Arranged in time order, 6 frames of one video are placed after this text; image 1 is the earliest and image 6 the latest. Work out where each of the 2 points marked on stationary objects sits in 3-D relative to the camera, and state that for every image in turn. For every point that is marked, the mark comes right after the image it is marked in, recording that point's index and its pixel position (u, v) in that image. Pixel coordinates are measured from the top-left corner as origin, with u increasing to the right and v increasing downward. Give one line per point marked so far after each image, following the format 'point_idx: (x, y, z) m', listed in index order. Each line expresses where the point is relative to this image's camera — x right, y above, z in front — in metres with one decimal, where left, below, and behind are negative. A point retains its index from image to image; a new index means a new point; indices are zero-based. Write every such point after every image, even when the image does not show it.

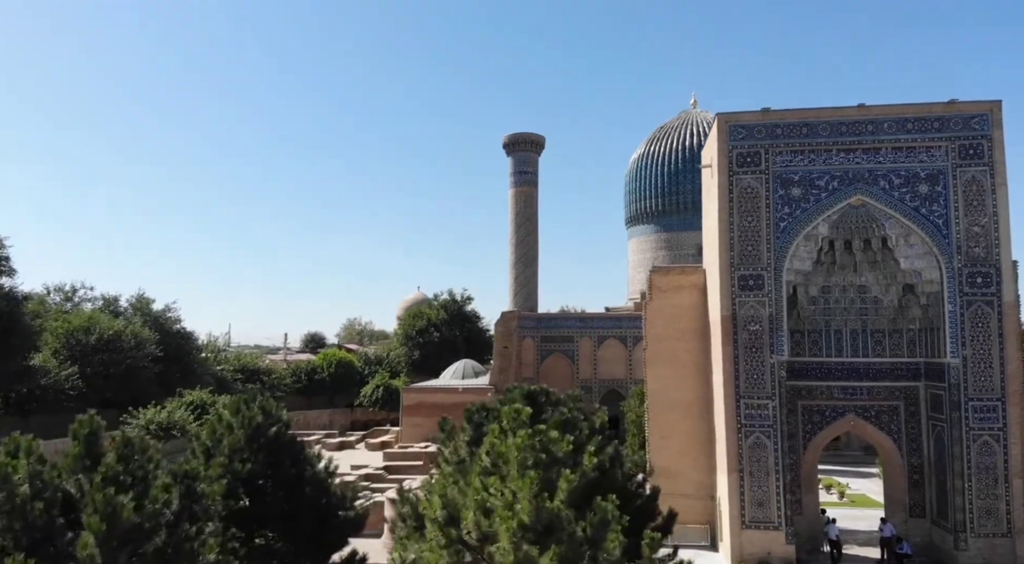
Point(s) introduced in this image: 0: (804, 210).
0: (+2.8, +0.7, +7.0) m
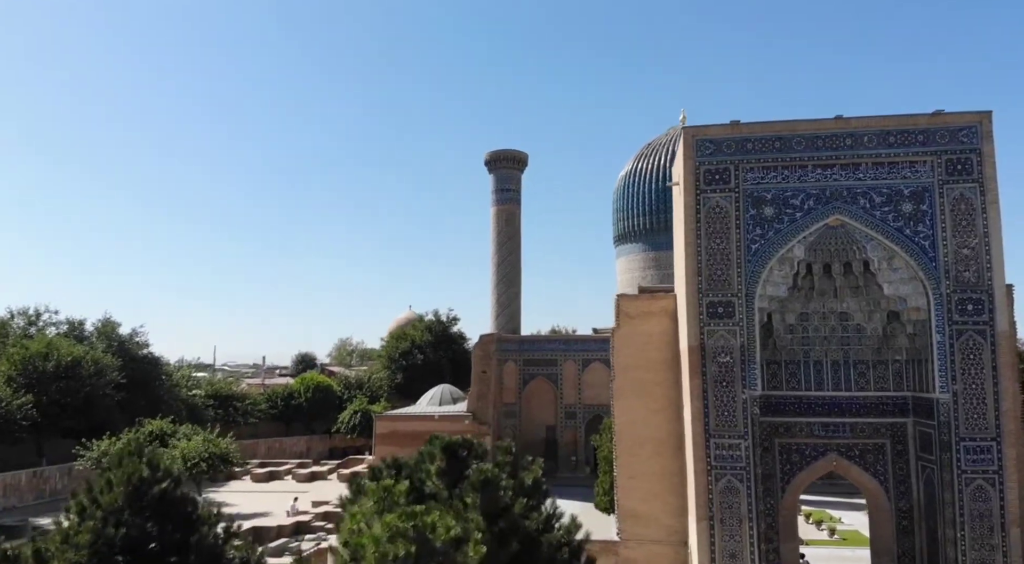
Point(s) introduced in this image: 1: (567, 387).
0: (+2.3, +0.4, +6.5) m
1: (+1.1, -2.1, +15.1) m
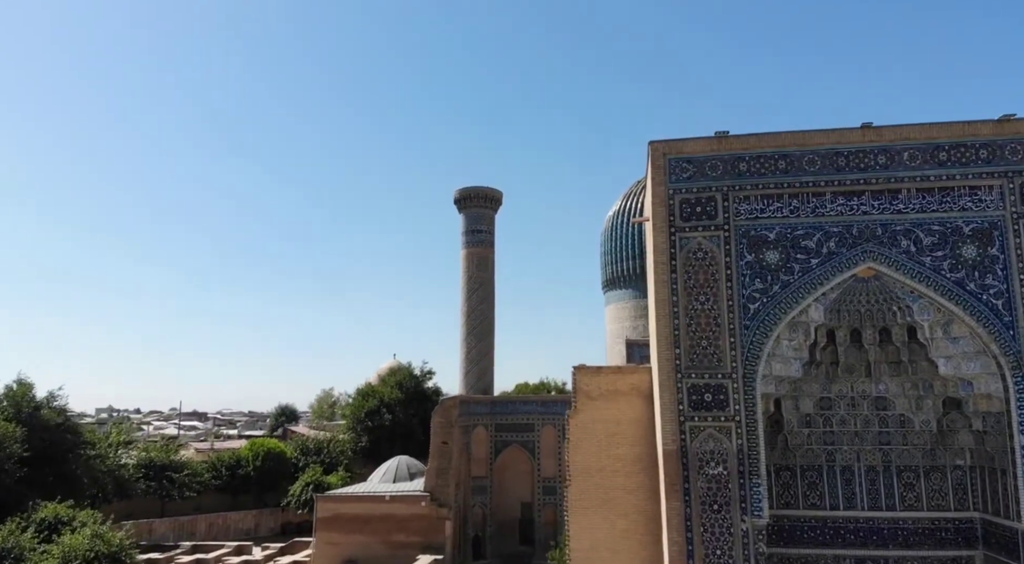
0: (+1.7, 0.0, +4.6) m
1: (+0.5, -3.0, +13.1) m
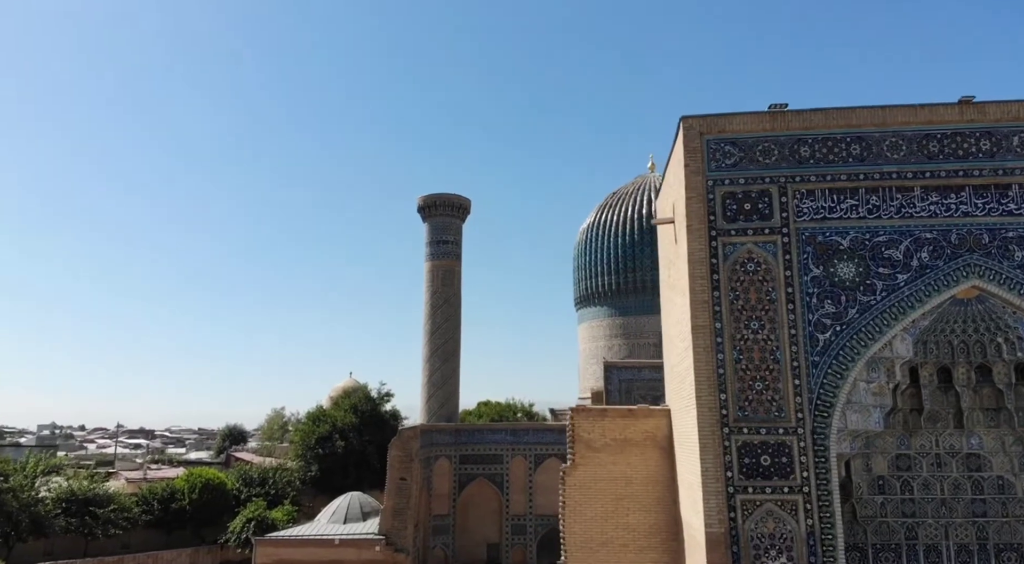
0: (+1.6, -0.1, +3.4) m
1: (0.0, -3.3, +11.8) m
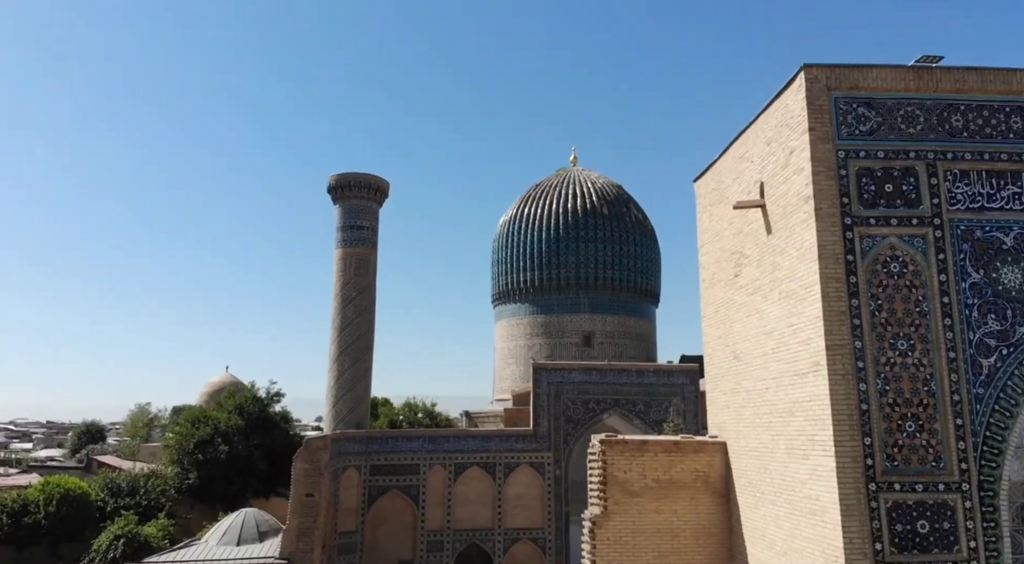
0: (+1.9, -0.2, +2.6) m
1: (-1.1, -3.2, +10.7) m
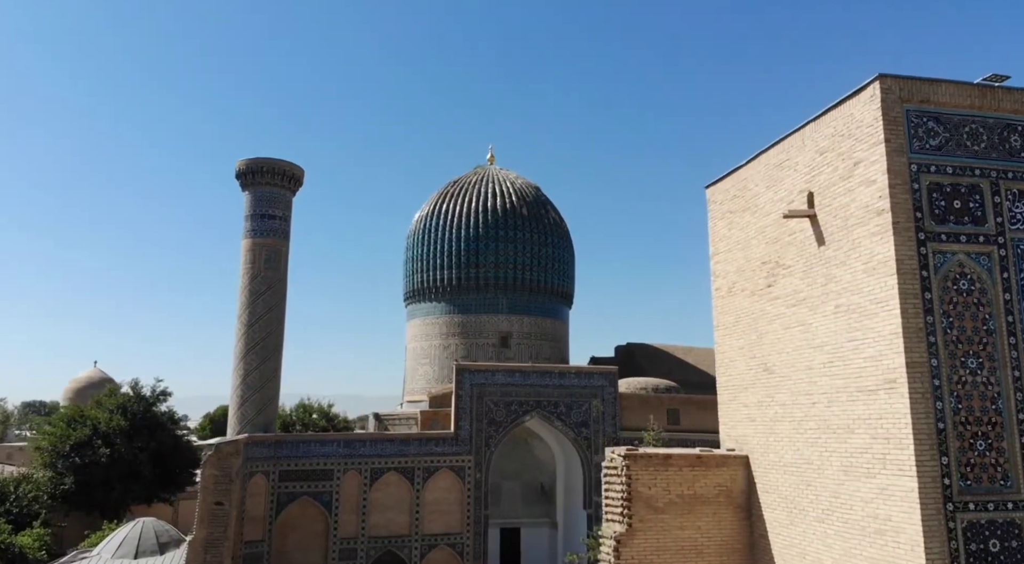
0: (+2.1, -0.2, +2.7) m
1: (-2.2, -3.1, +10.2) m
